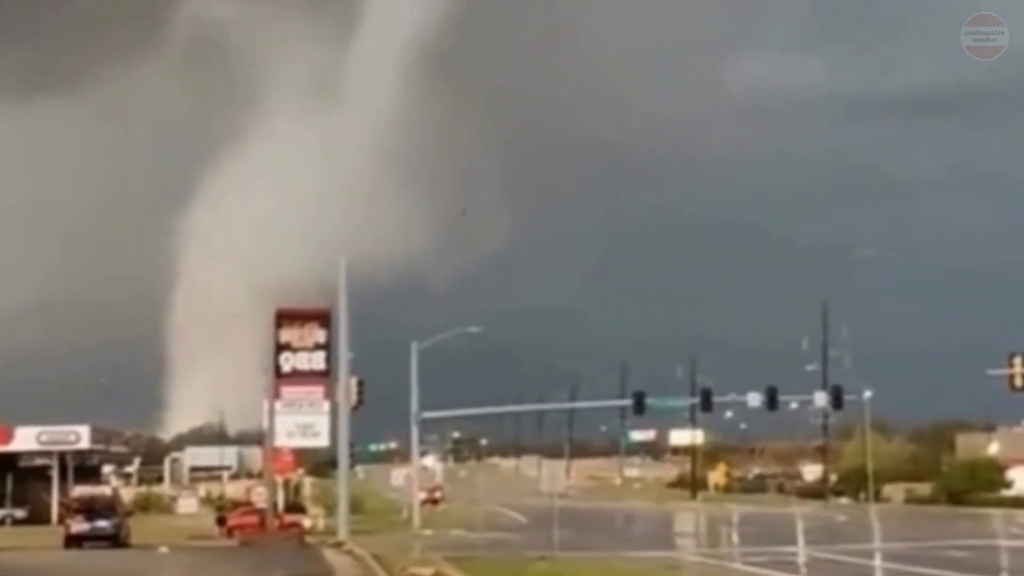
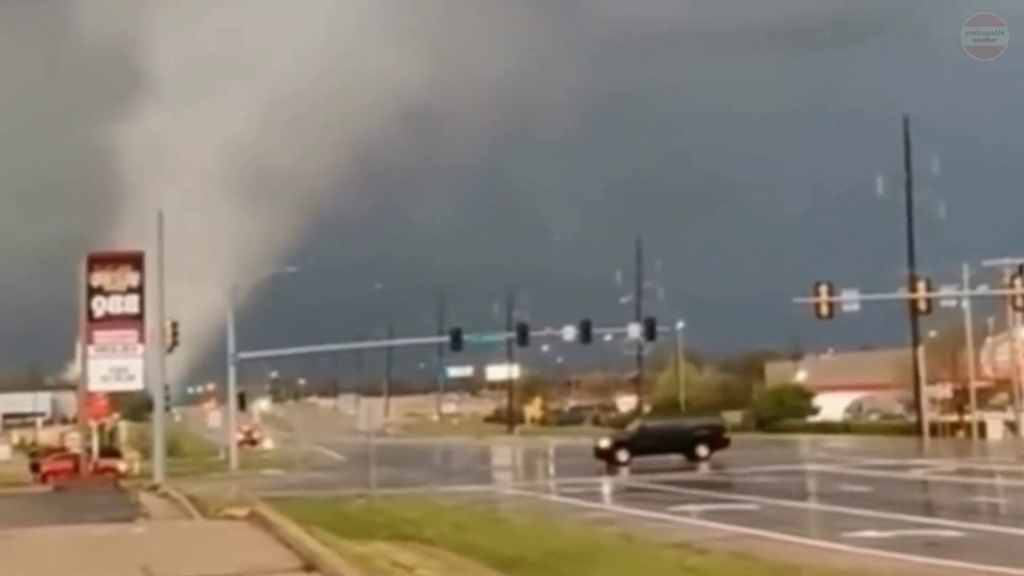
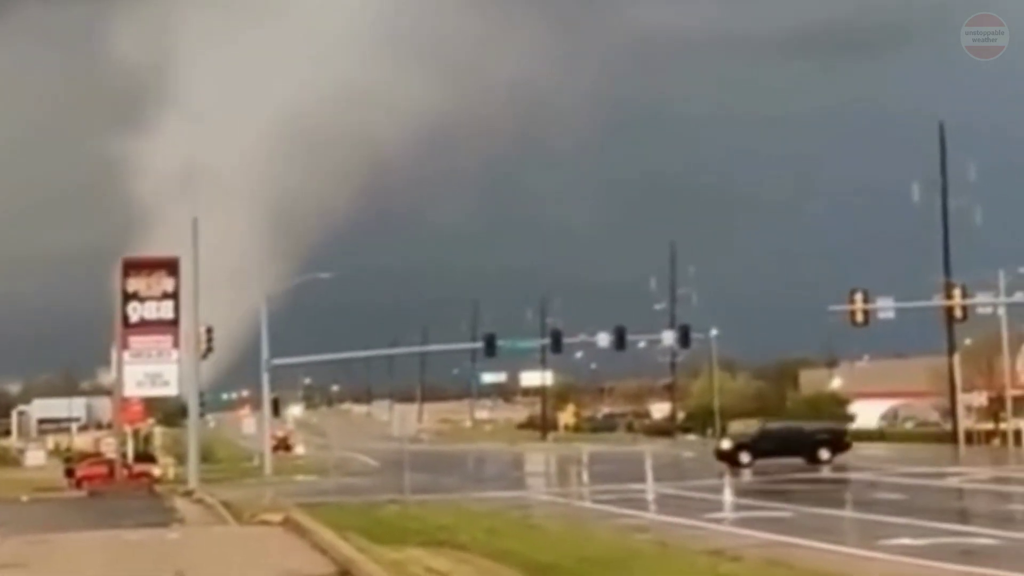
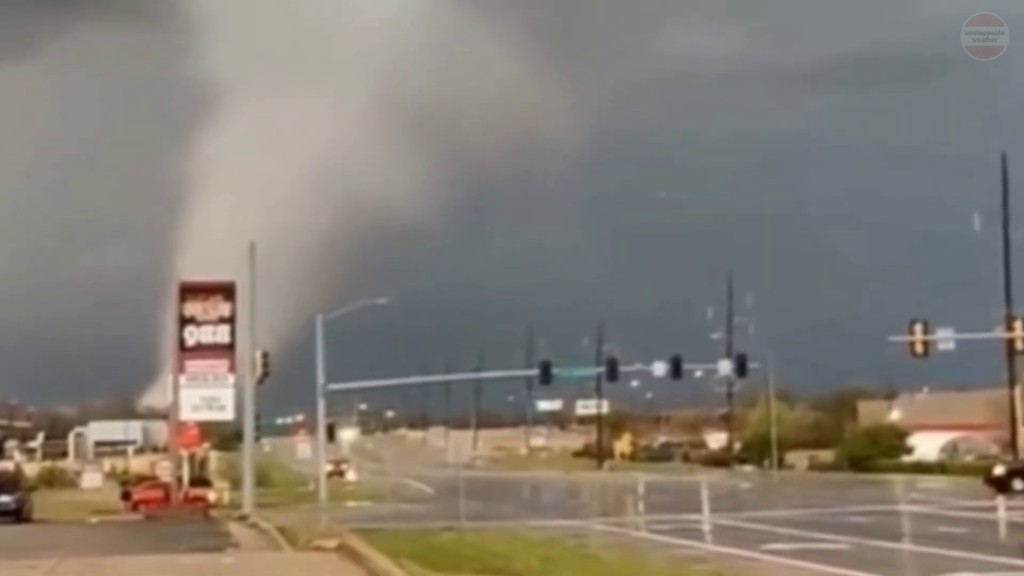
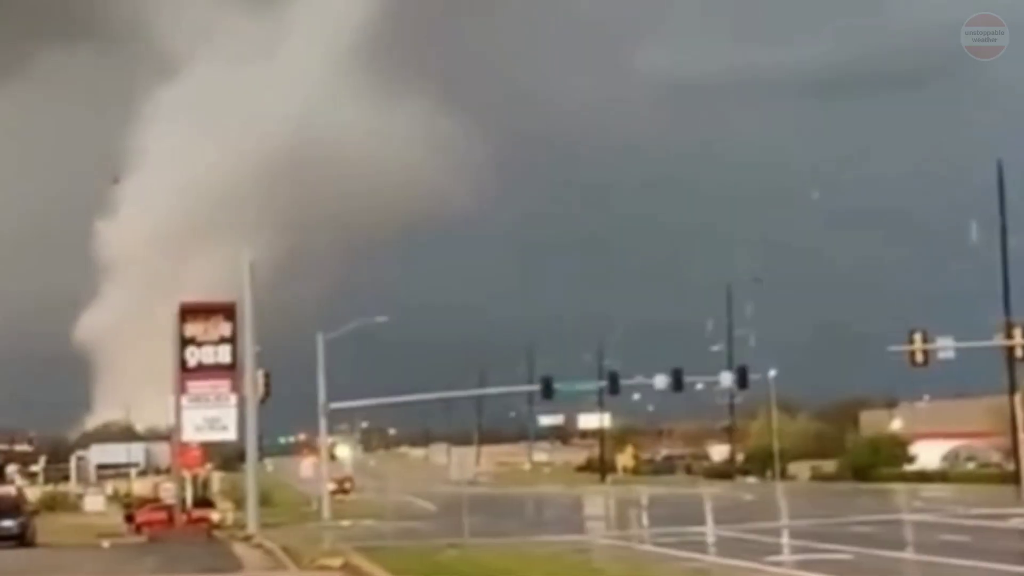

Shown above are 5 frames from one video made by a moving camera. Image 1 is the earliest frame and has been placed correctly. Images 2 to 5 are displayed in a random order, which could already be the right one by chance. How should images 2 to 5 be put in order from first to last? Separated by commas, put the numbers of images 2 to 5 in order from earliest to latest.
5, 4, 3, 2
